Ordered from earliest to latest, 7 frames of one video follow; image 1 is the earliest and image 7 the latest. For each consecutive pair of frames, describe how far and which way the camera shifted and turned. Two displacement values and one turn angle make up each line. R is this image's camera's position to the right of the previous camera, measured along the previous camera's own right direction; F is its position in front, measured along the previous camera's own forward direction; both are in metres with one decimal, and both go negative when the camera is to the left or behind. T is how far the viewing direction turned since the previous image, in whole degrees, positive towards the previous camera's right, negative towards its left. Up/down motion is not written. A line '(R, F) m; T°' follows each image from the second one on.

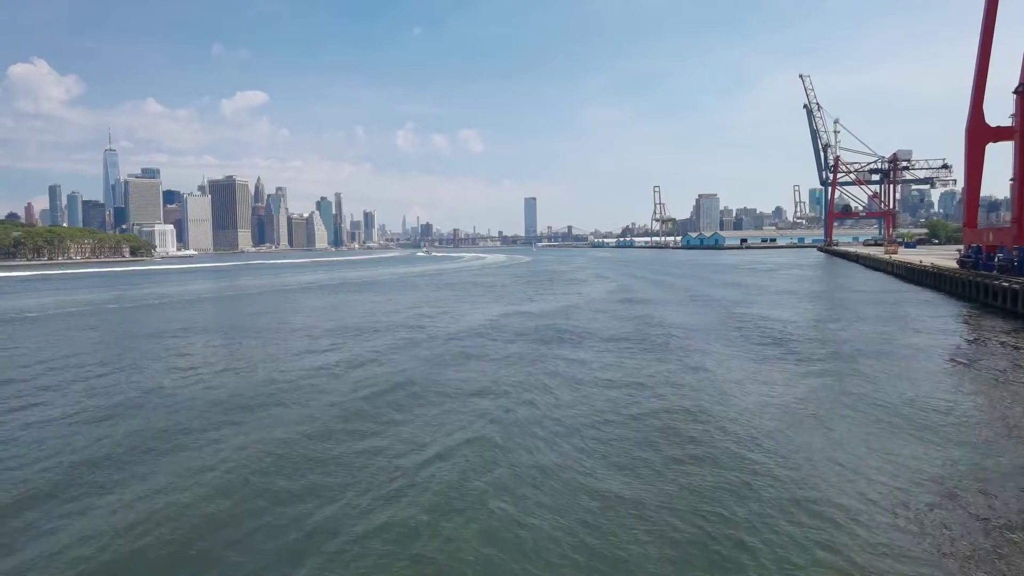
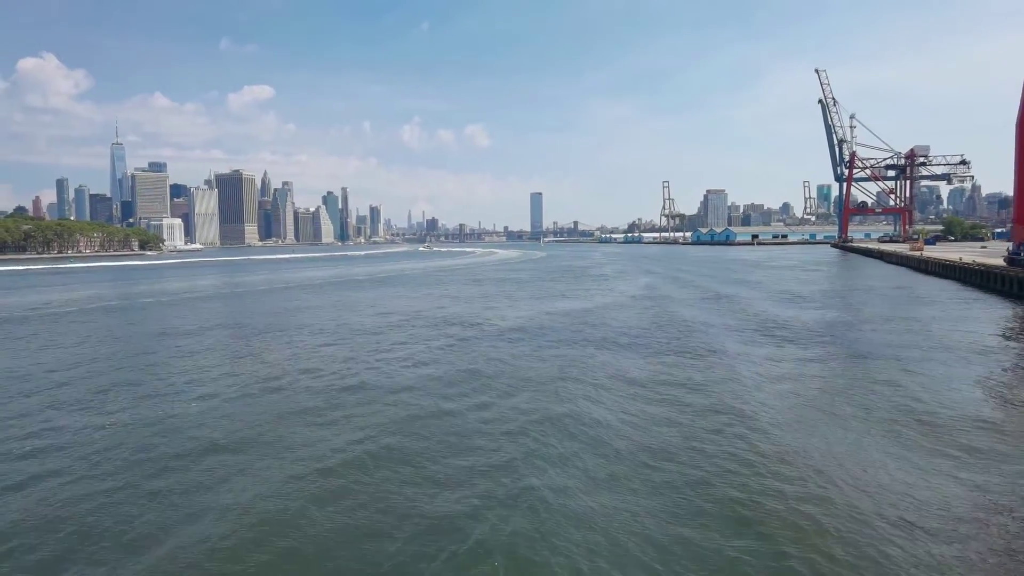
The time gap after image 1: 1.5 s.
(-0.9, +0.3) m; 0°
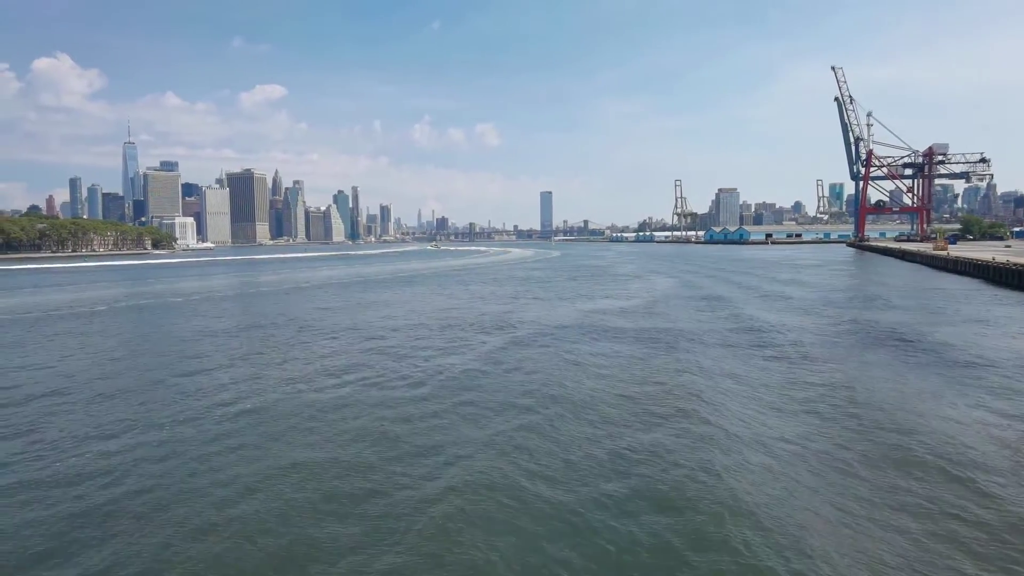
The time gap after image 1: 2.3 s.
(-0.5, +0.2) m; -1°
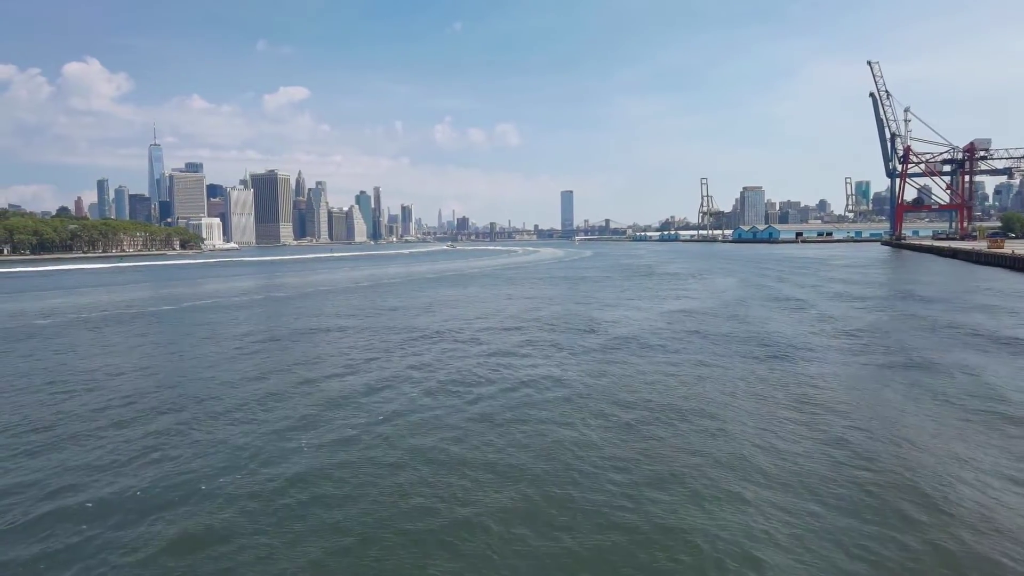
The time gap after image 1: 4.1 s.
(-1.3, +0.3) m; -2°
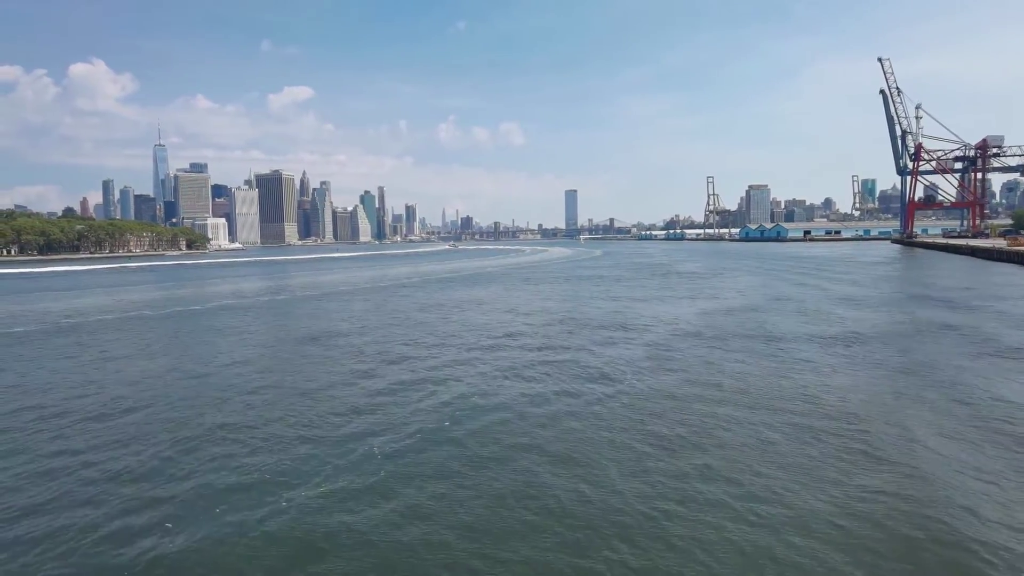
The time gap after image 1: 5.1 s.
(-0.6, +0.2) m; 0°
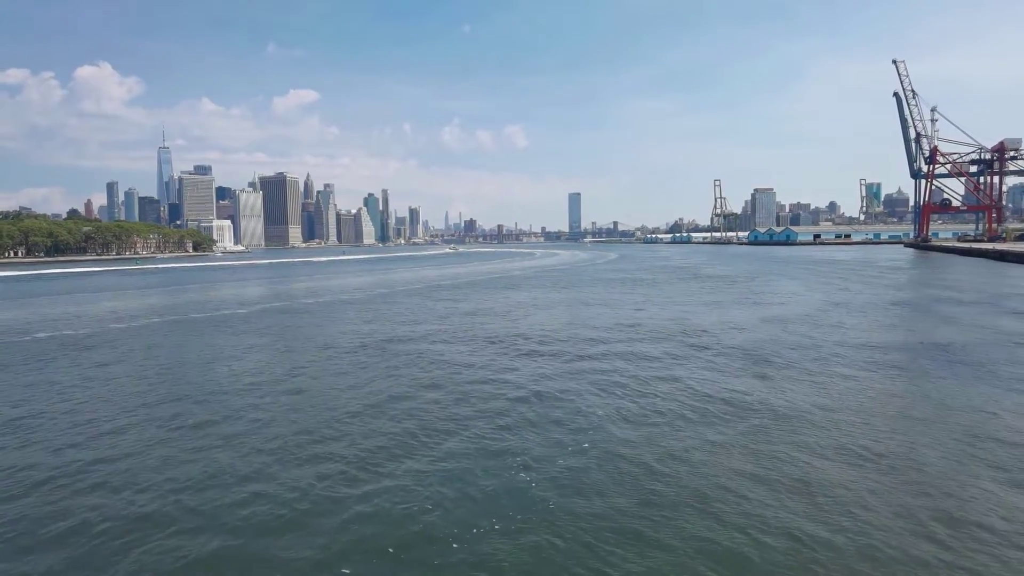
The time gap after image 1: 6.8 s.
(-1.2, +0.4) m; 0°
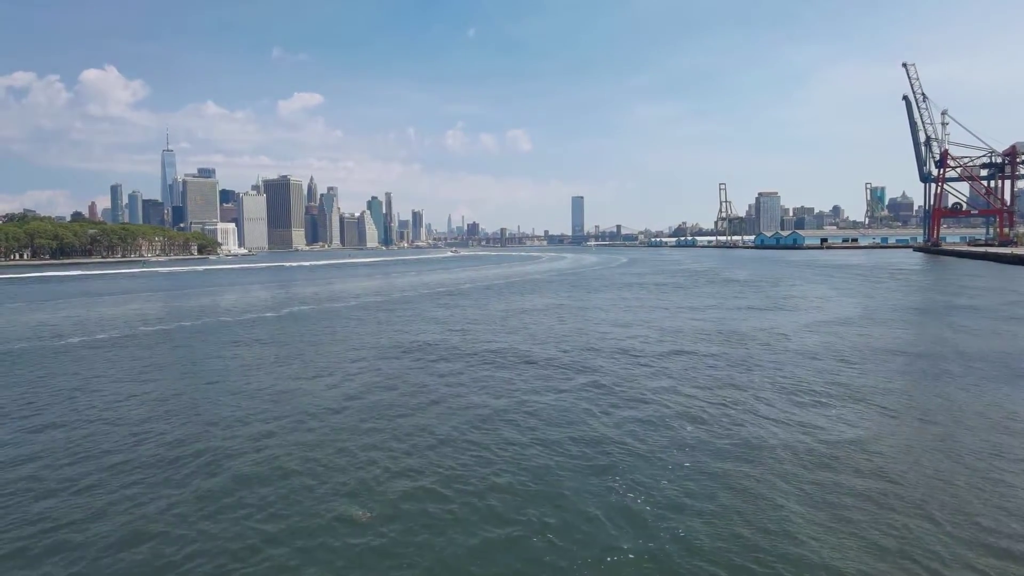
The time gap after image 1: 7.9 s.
(-0.7, +0.3) m; 0°
